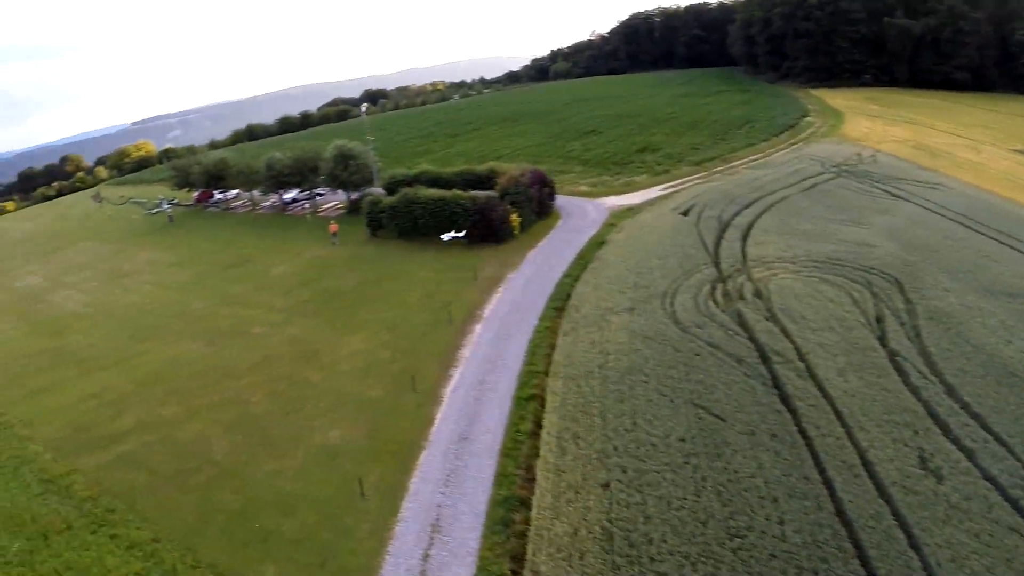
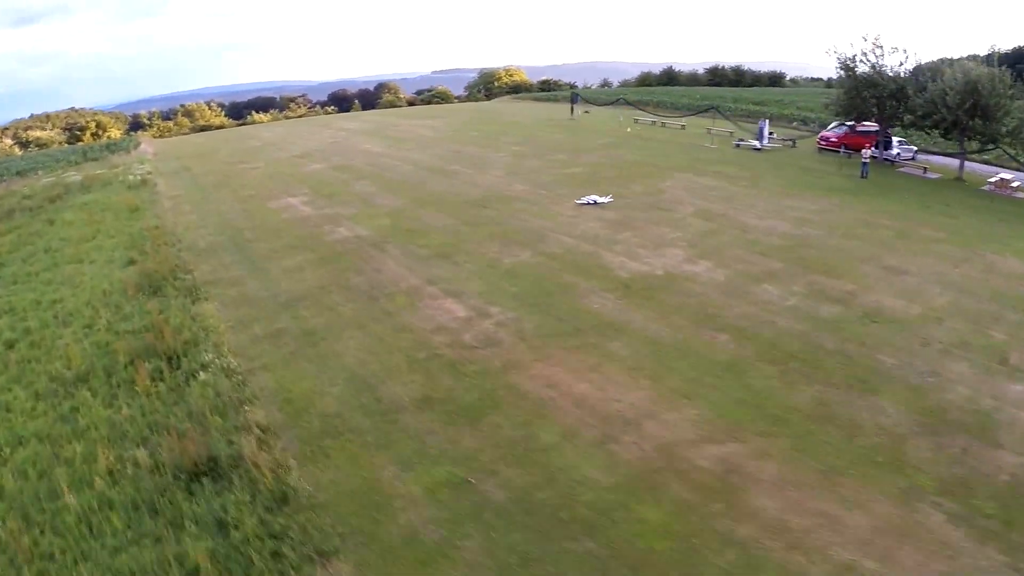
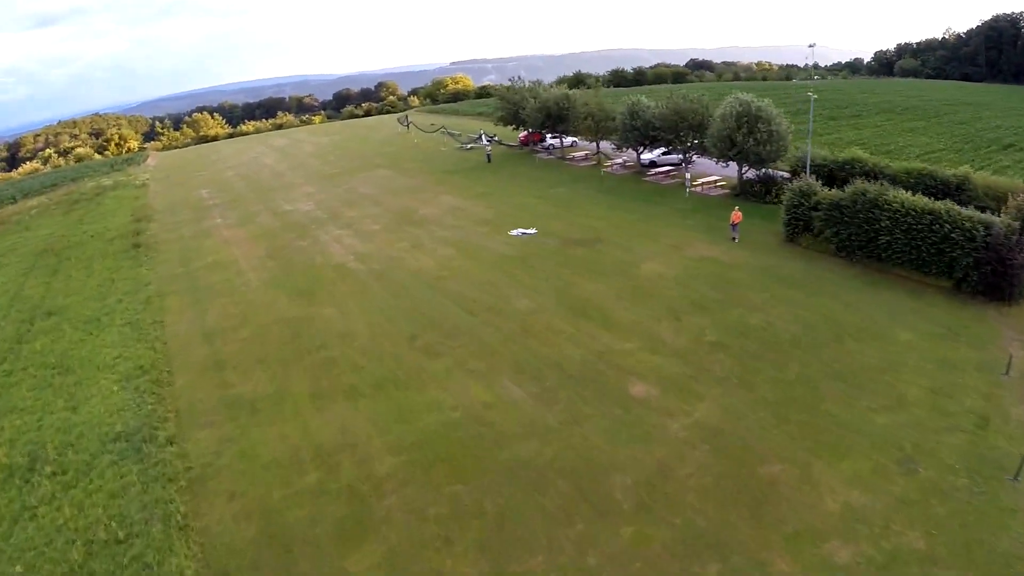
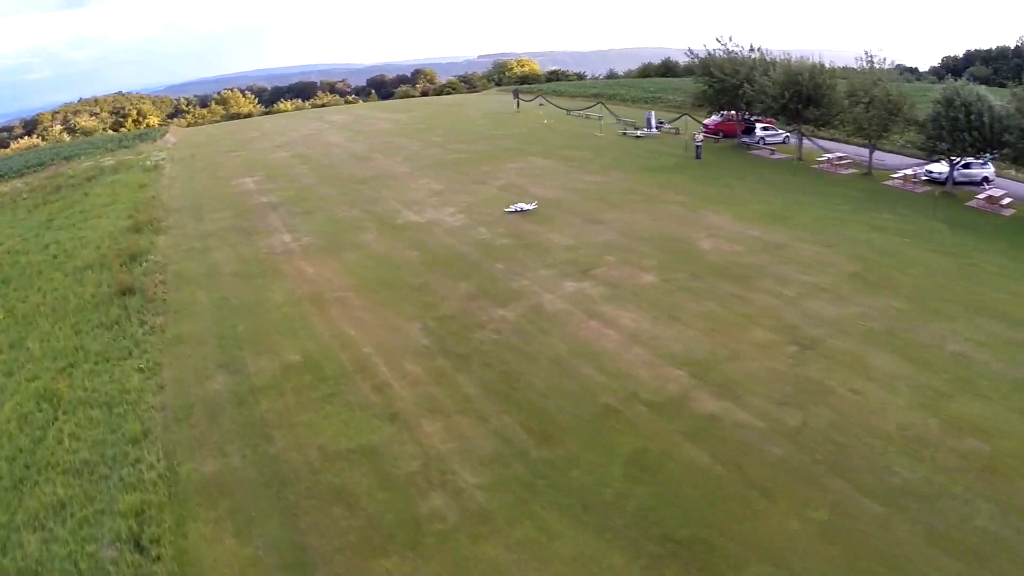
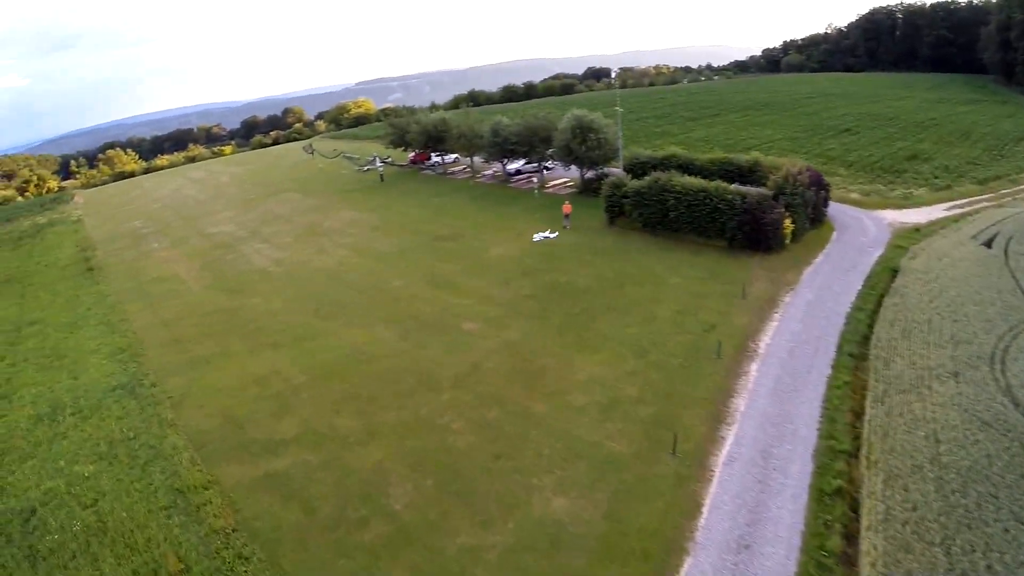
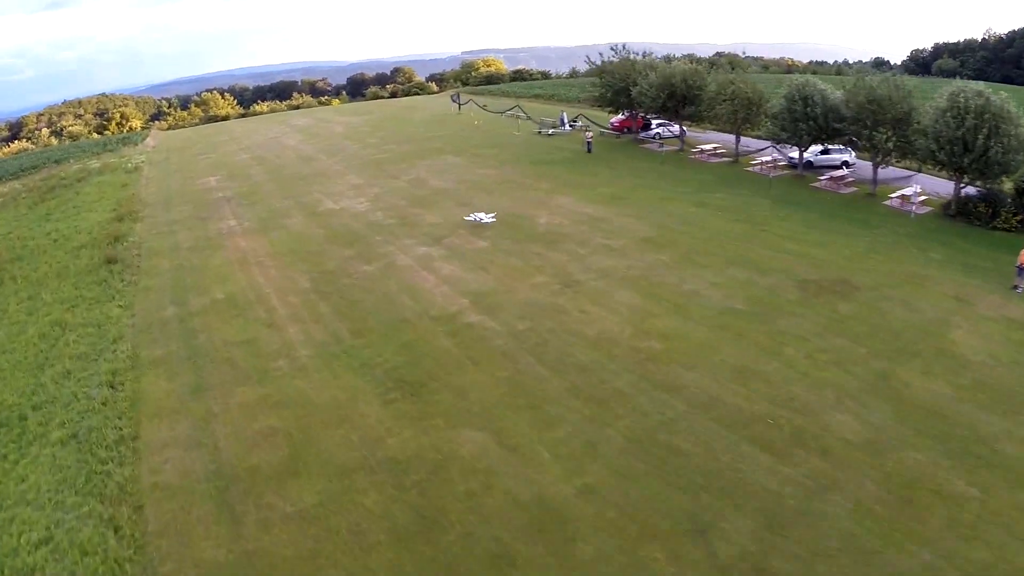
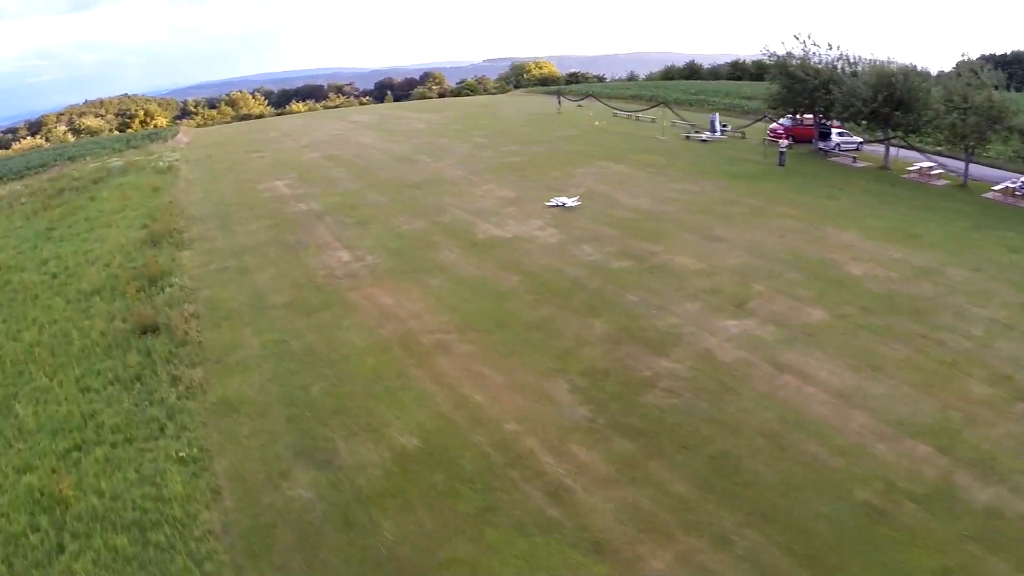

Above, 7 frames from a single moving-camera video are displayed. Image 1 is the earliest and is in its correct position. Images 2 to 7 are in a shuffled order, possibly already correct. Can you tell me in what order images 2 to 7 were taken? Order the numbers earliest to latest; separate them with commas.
5, 3, 6, 4, 7, 2
